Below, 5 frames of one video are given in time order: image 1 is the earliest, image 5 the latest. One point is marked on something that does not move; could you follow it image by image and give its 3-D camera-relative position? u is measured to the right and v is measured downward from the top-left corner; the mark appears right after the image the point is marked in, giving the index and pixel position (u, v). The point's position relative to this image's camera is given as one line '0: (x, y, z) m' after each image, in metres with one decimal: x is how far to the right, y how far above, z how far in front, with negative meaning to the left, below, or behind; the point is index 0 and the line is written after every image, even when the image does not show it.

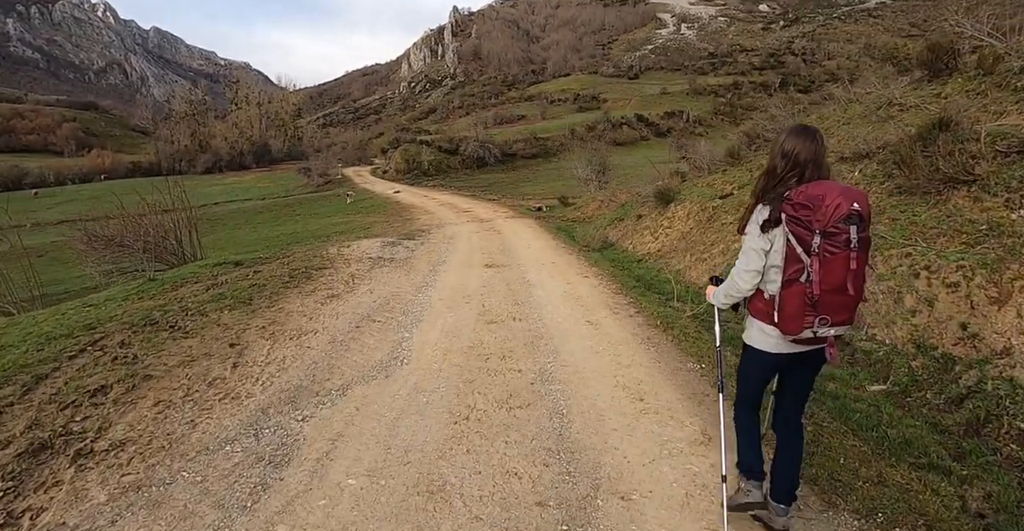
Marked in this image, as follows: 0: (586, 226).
0: (+3.0, +1.6, +18.9) m
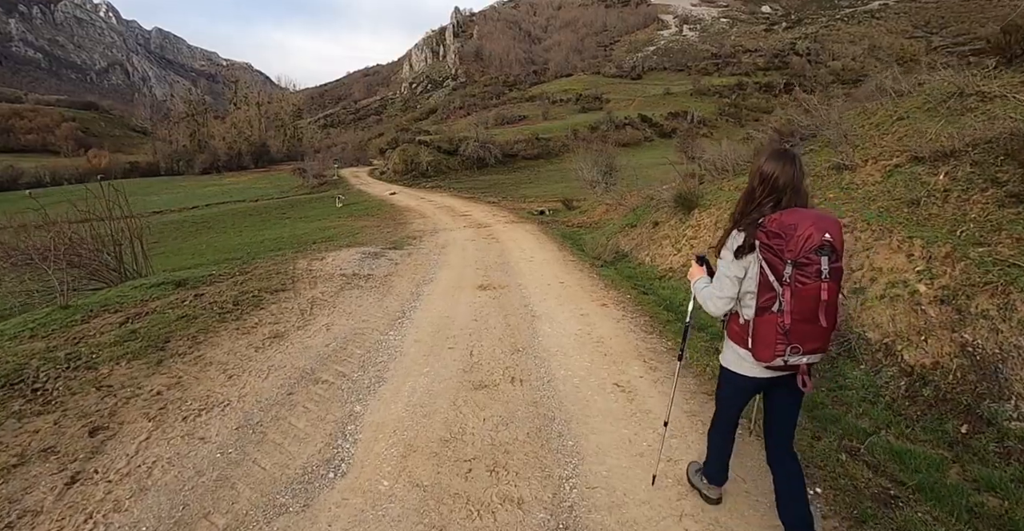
0: (+3.0, +1.2, +17.2) m
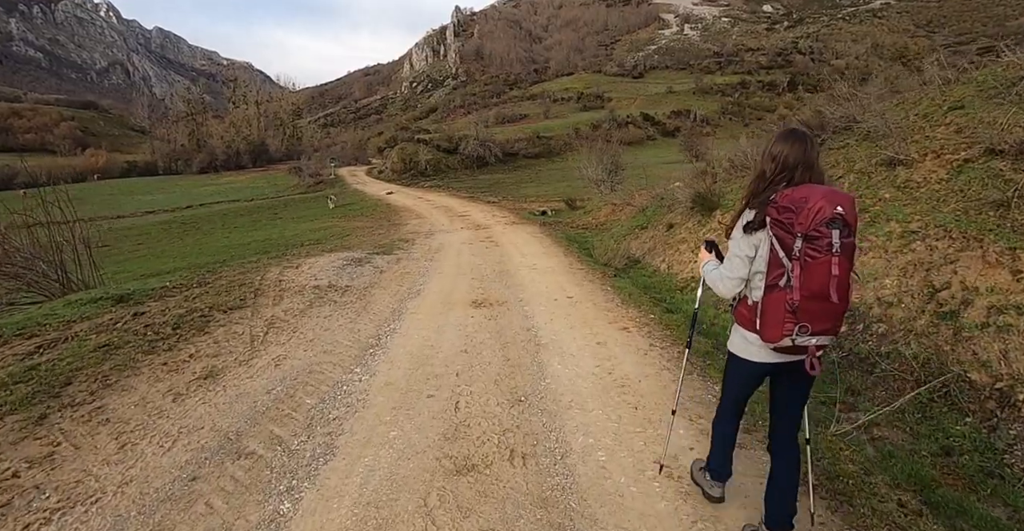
0: (+3.0, +1.0, +16.0) m
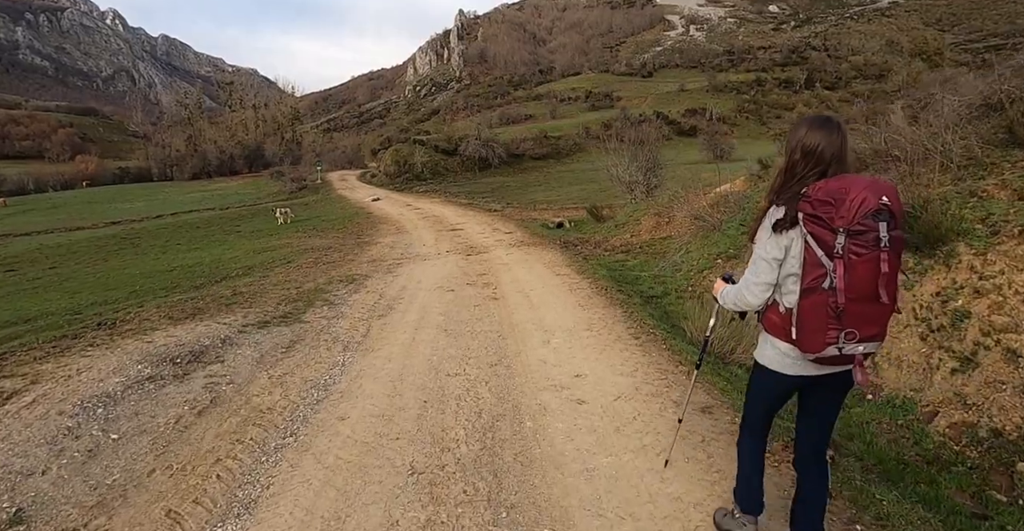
0: (+3.2, 0.0, +10.4) m
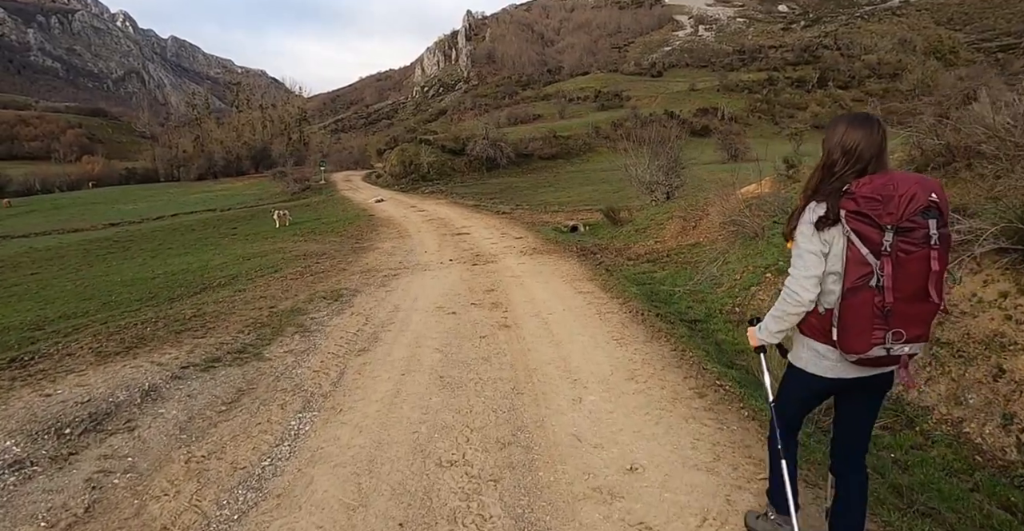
0: (+3.4, -0.3, +9.0) m
